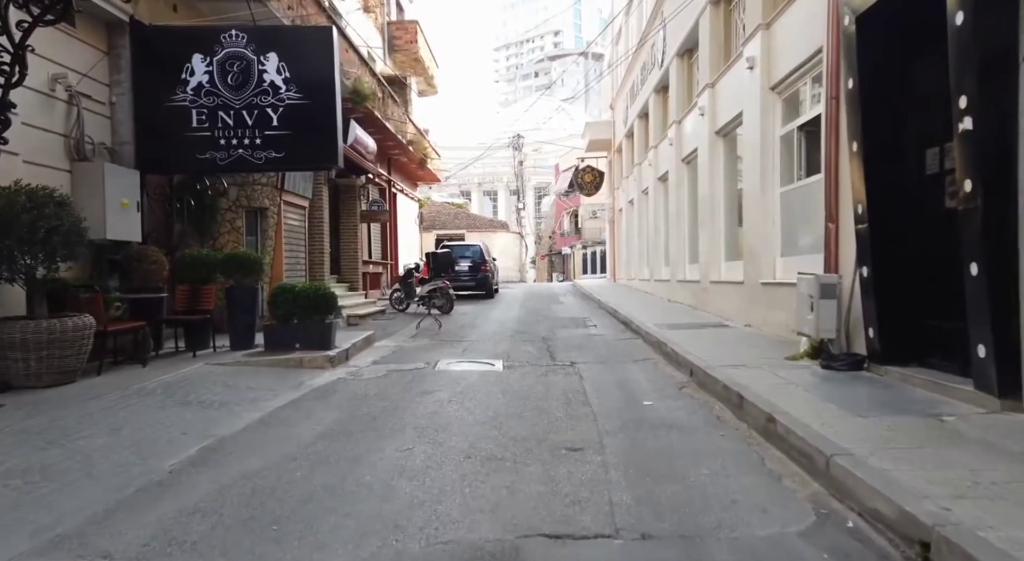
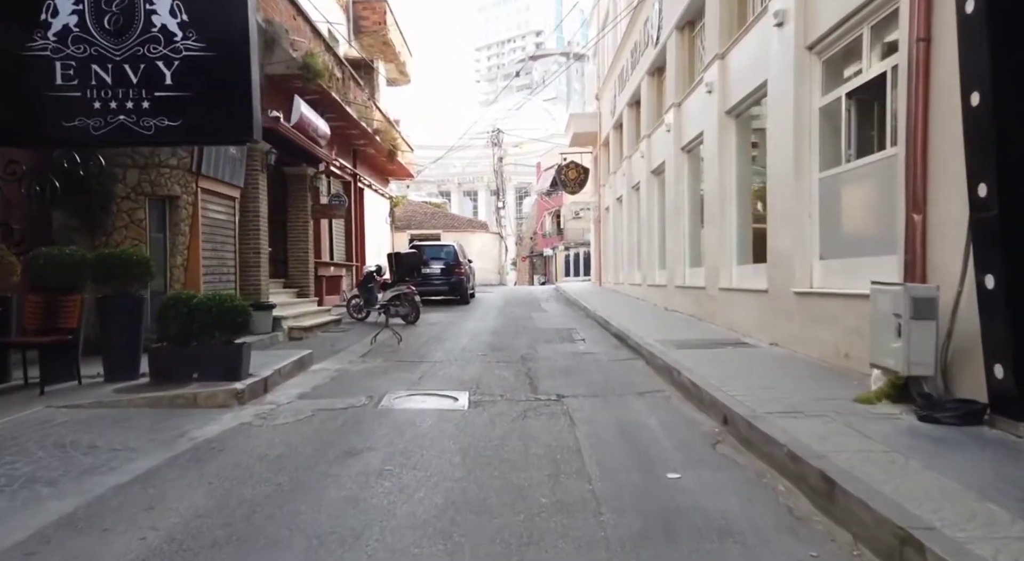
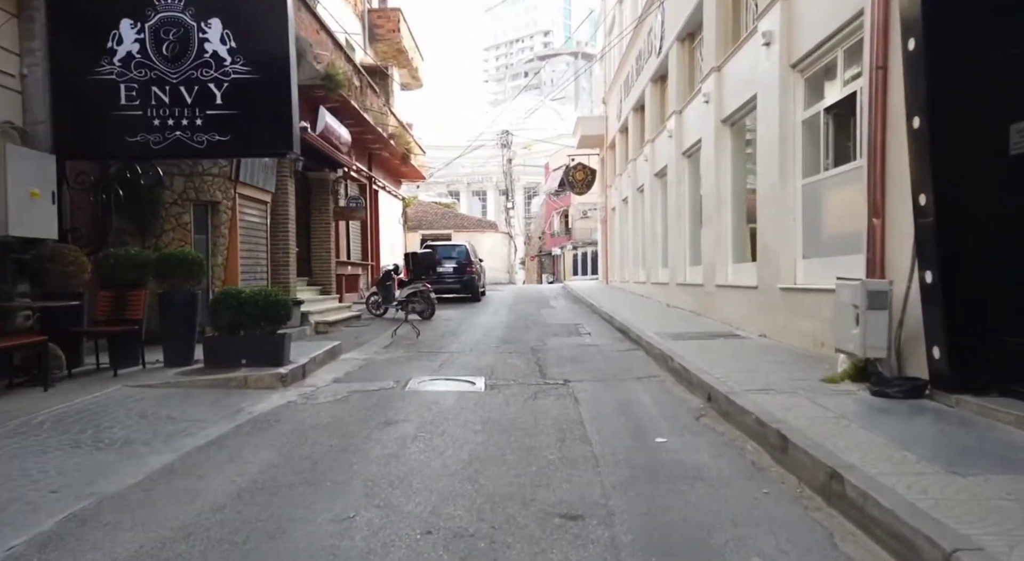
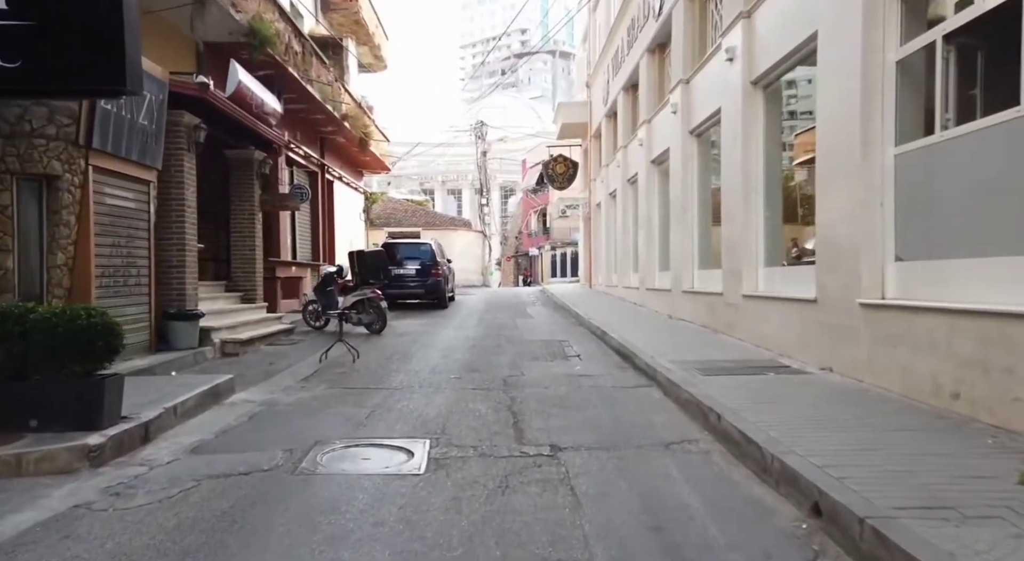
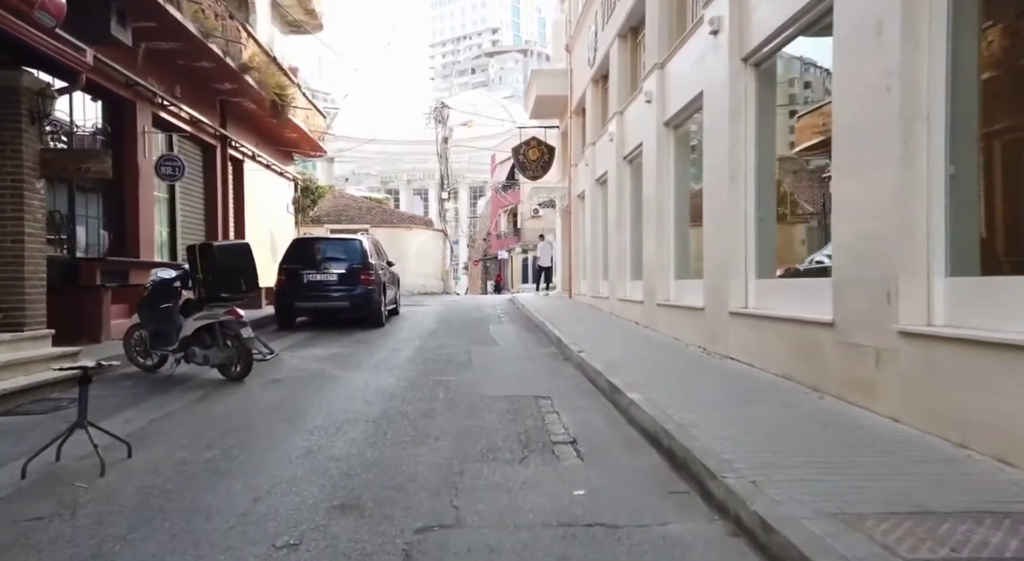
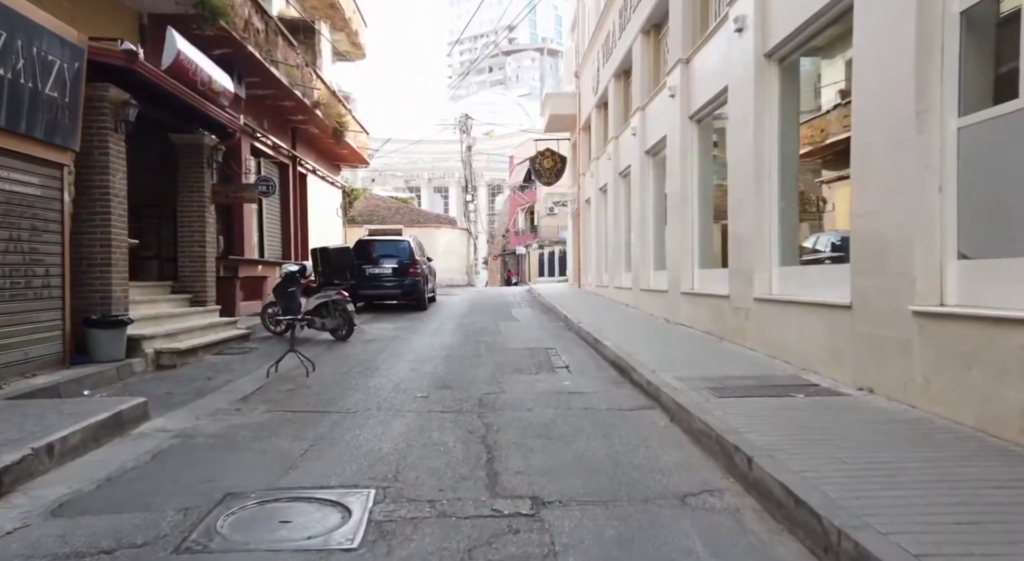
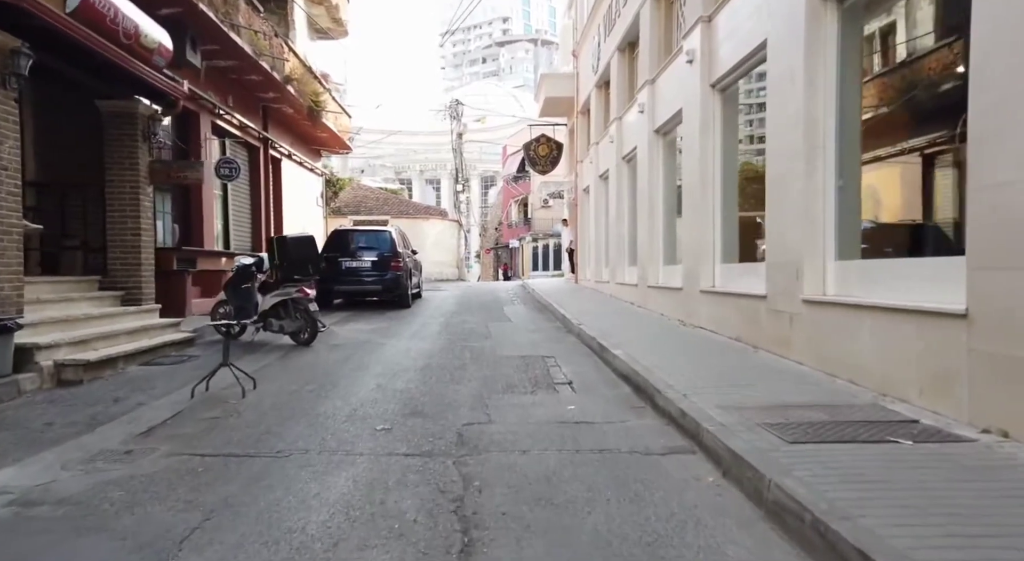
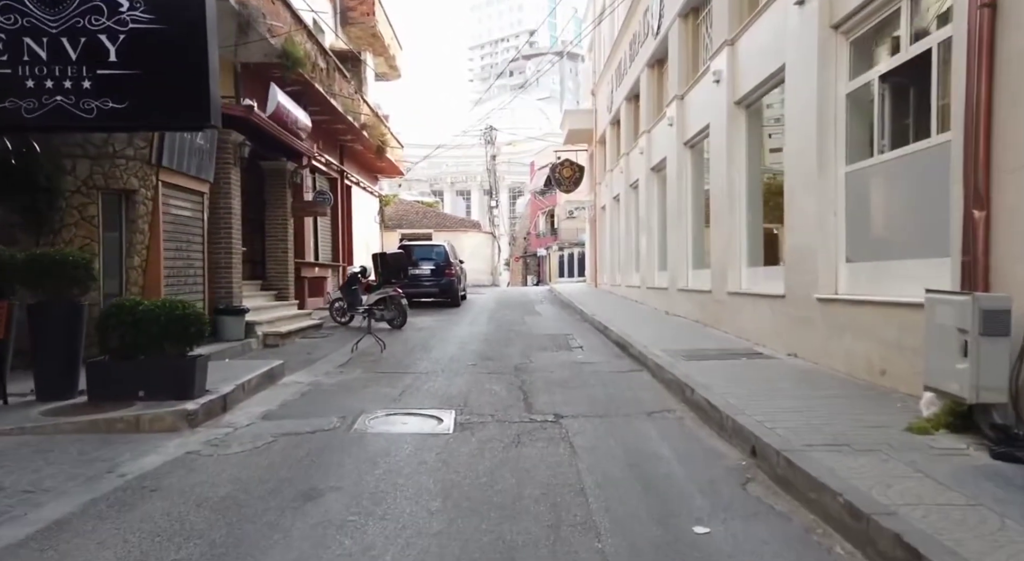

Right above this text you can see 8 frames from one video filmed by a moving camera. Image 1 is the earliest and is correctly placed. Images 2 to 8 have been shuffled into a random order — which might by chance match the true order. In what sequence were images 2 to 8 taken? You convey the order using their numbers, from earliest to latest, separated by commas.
3, 2, 8, 4, 6, 7, 5
